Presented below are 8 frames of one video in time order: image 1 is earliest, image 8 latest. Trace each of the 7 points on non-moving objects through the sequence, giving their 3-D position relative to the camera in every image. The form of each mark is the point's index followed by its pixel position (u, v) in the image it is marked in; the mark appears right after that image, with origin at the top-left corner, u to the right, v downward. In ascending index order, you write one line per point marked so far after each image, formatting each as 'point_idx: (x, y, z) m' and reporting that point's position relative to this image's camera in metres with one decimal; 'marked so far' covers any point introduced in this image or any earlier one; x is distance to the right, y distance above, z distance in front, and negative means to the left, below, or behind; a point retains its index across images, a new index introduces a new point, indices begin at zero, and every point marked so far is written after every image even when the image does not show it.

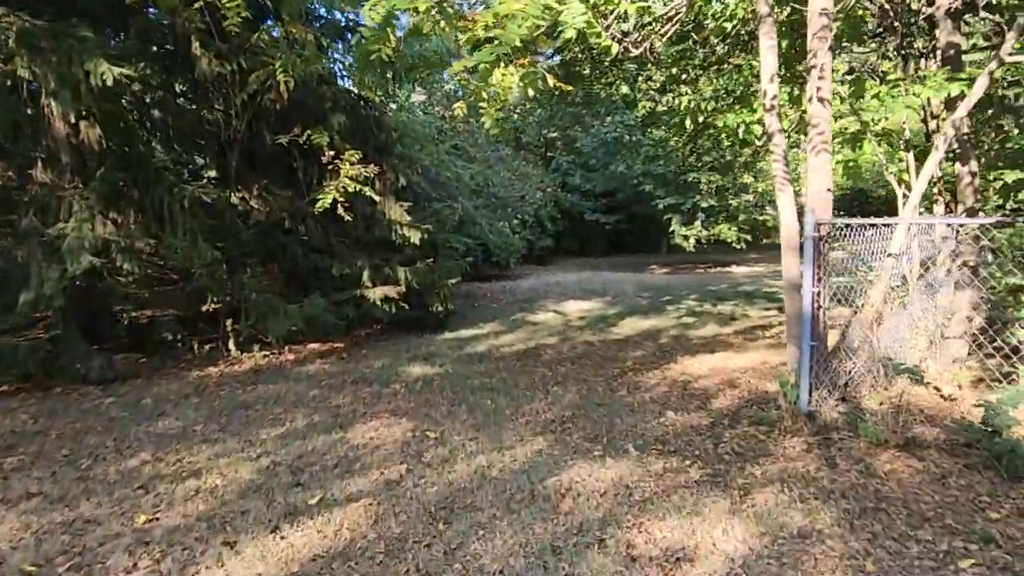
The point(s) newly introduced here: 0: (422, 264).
0: (-1.0, +0.2, +7.9) m
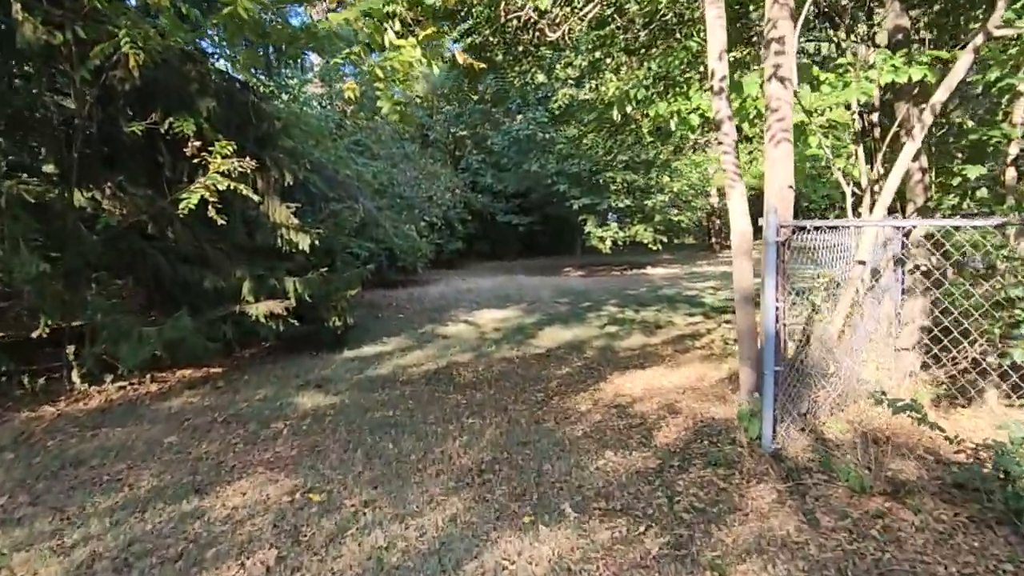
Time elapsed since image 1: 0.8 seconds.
0: (-1.8, +0.1, +6.9) m
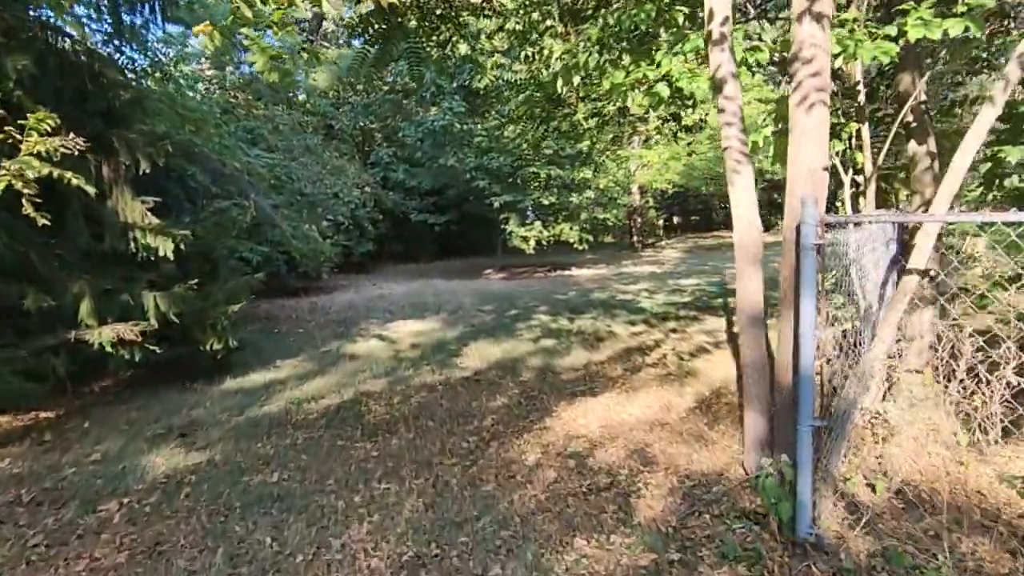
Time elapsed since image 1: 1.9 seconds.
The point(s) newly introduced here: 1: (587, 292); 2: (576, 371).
0: (-2.4, 0.0, +5.5) m
1: (+1.2, -0.1, +11.6) m
2: (+0.5, -0.7, +6.1) m
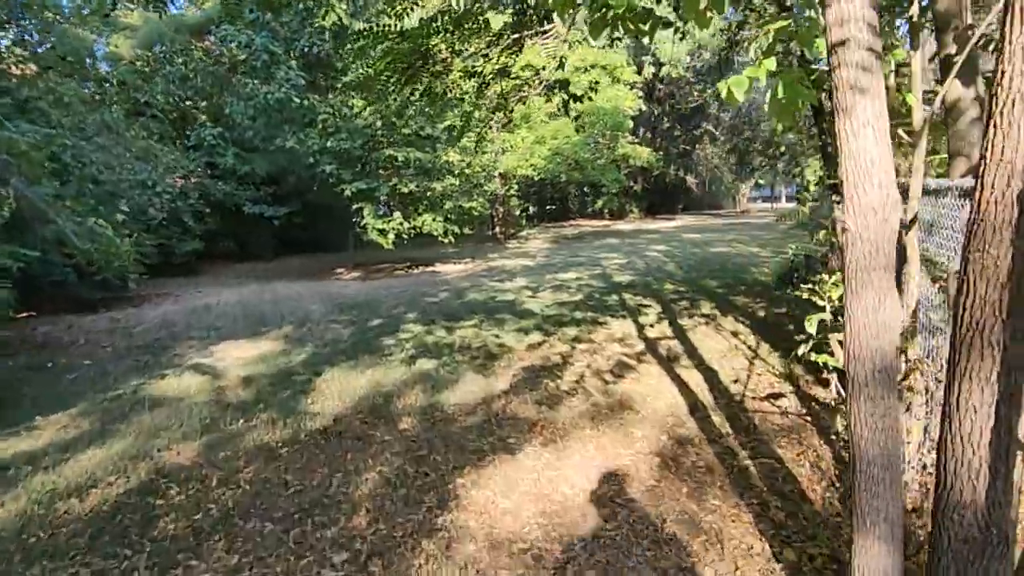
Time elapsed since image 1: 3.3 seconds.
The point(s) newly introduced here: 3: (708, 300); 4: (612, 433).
0: (-3.0, -0.2, +3.3) m
1: (-0.7, -0.1, +10.0) m
2: (-0.2, -0.7, +4.5) m
3: (+2.2, -0.1, +8.1) m
4: (+0.5, -0.8, +3.9) m
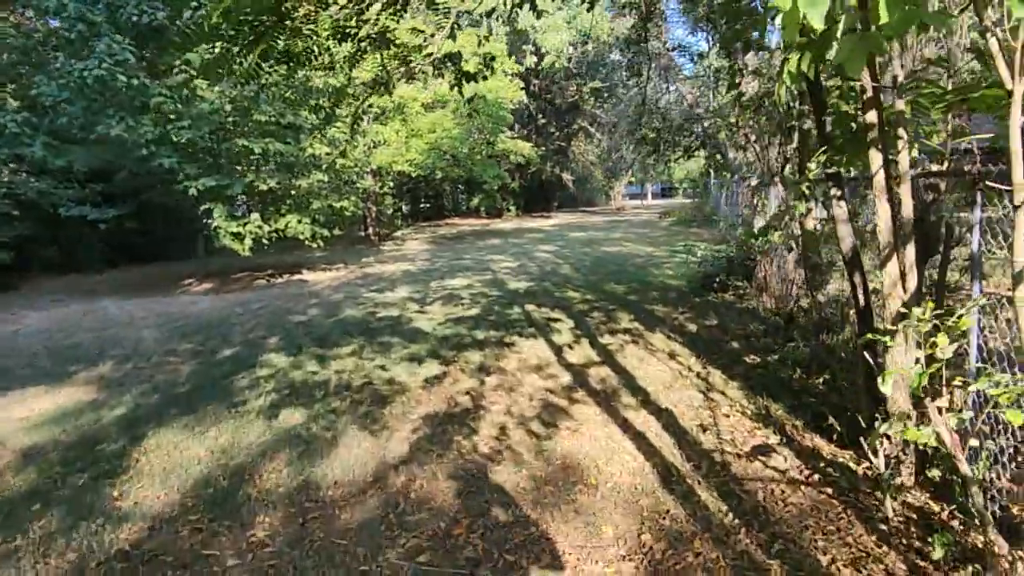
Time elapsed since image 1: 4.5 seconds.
0: (-3.2, -0.4, +1.5) m
1: (-2.1, -0.2, +8.5) m
2: (-0.6, -0.9, +3.1) m
3: (+1.1, -0.2, +7.2) m
4: (+0.2, -0.9, +2.7) m
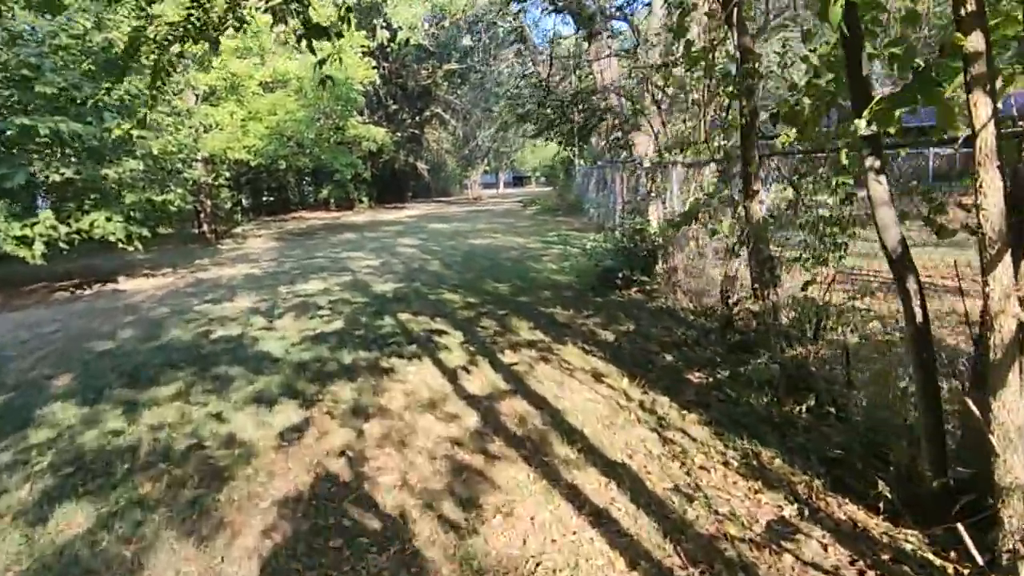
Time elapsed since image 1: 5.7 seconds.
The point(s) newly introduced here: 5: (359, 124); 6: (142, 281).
0: (-3.0, -0.6, -0.3) m
1: (-3.3, -0.4, +6.8) m
2: (-0.8, -1.0, +1.8) m
3: (+0.1, -0.2, +6.1) m
4: (+0.1, -1.0, +1.5) m
5: (-3.9, +4.2, +18.8) m
6: (-5.0, +0.1, +10.1) m
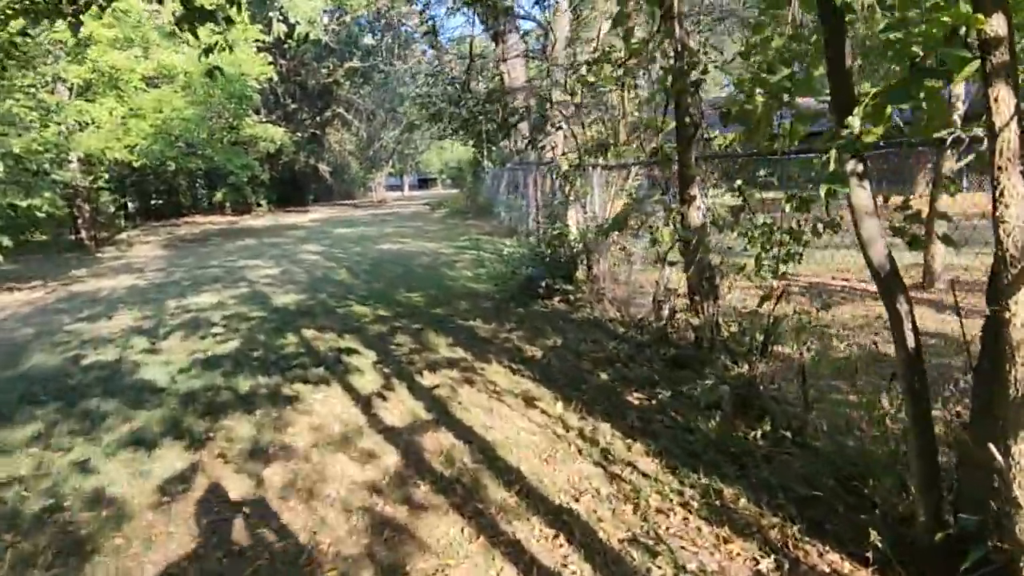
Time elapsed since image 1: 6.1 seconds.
0: (-2.8, -0.7, -1.1) m
1: (-4.0, -0.5, +5.9) m
2: (-0.9, -1.1, +1.3) m
3: (-0.6, -0.3, +5.6) m
4: (+0.1, -1.1, +1.1) m
5: (-6.2, +4.0, +17.8) m
6: (-6.1, -0.1, +8.9) m
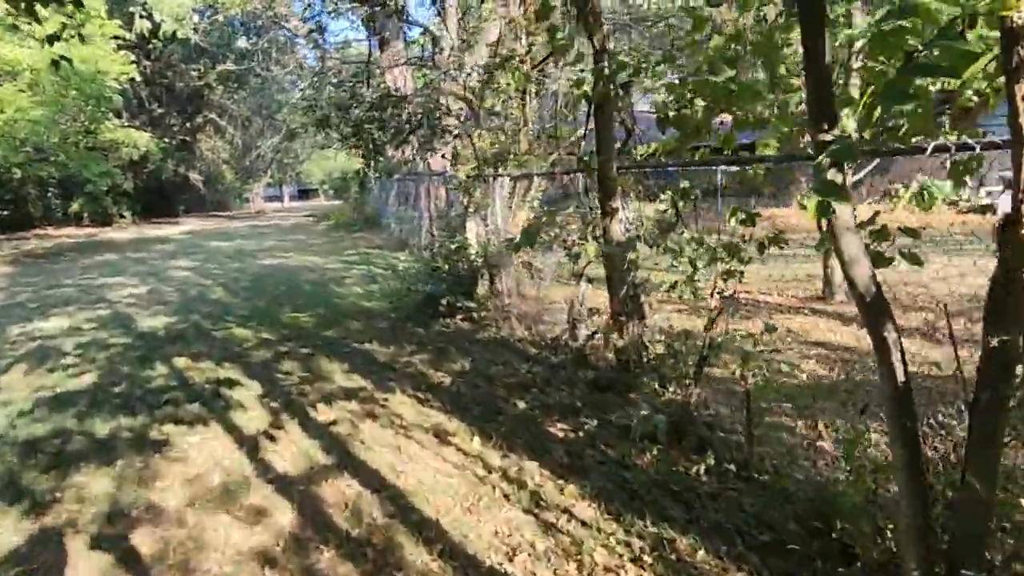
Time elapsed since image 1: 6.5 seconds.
0: (-2.5, -0.8, -1.9) m
1: (-4.6, -0.7, +4.8) m
2: (-0.9, -1.2, +0.7) m
3: (-1.3, -0.5, +5.1) m
4: (+0.1, -1.1, +0.7) m
5: (-8.7, +3.5, +16.3) m
6: (-7.3, -0.4, +7.5) m
